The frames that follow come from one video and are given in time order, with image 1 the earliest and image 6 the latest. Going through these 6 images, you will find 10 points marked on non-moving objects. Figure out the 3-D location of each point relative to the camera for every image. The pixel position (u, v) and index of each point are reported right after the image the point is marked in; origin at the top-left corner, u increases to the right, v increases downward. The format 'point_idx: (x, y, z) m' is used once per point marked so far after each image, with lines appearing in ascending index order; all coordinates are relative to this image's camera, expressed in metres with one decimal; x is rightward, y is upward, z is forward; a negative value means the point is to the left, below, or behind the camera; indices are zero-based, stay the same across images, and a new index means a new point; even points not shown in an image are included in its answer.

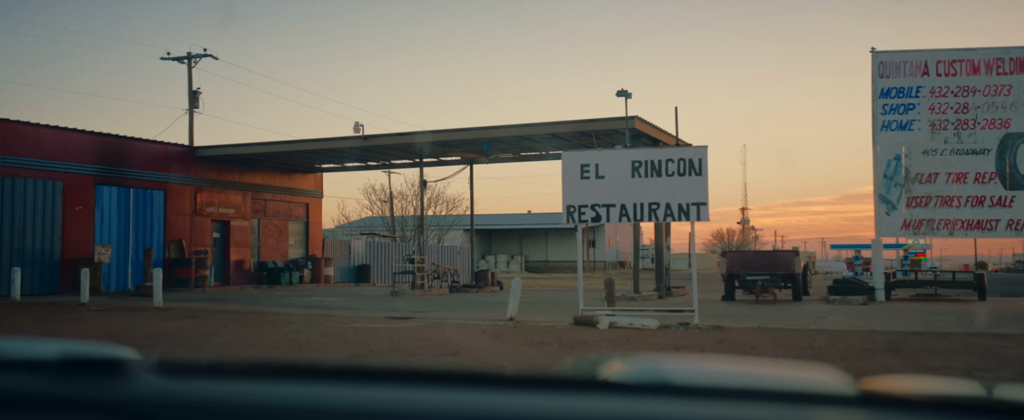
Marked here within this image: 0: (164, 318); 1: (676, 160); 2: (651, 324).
0: (-6.7, -2.1, +18.2) m
1: (+3.4, +1.0, +19.9) m
2: (+2.8, -2.3, +19.0) m
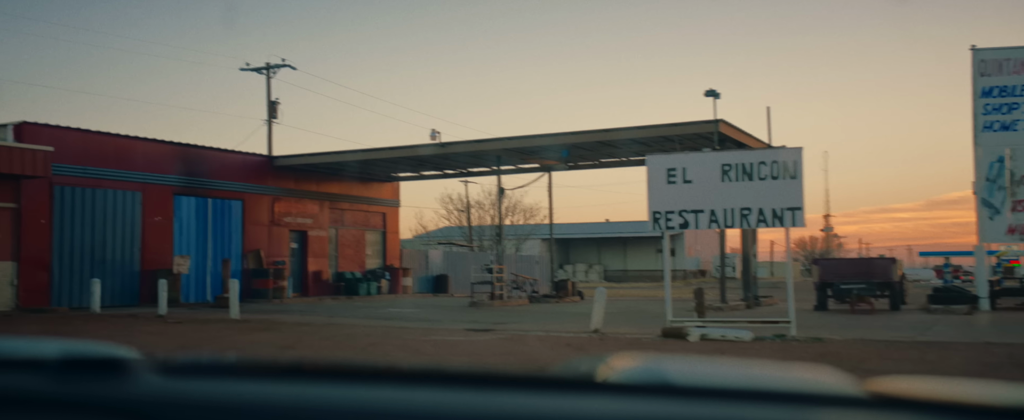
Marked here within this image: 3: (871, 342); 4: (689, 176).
0: (-5.1, -2.3, +17.8) m
1: (+5.1, +0.9, +18.7) m
2: (+4.4, -2.4, +17.8) m
3: (+7.1, -2.6, +18.7) m
4: (+3.6, +0.7, +19.4) m
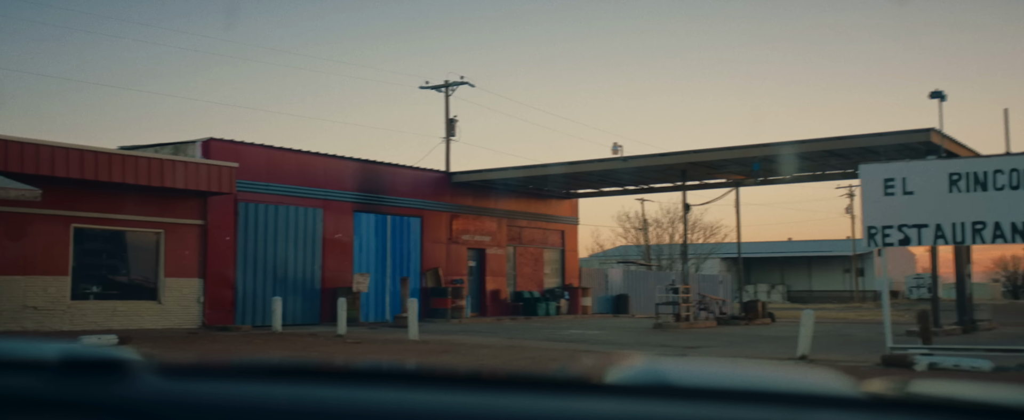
0: (-1.7, -2.6, +17.1) m
1: (+8.5, +0.7, +16.2) m
2: (+7.7, -2.5, +15.3) m
3: (+10.5, -2.8, +15.7) m
4: (+7.2, +0.5, +17.1) m
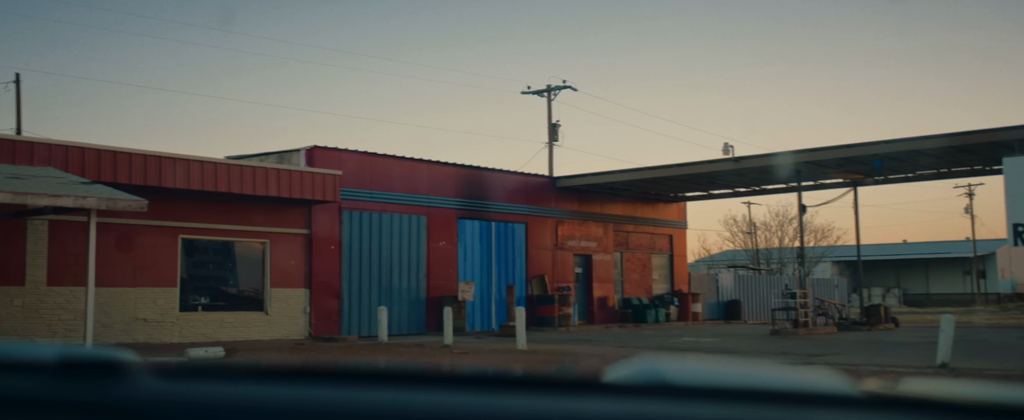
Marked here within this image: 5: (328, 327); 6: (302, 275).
0: (+0.3, -2.6, +16.5) m
1: (+10.2, +0.9, +14.5) m
2: (+9.4, -2.4, +13.7) m
3: (+12.2, -2.6, +13.8) m
4: (+9.1, +0.6, +15.6) m
5: (-3.8, -2.5, +19.9) m
6: (-4.3, -1.3, +19.5) m
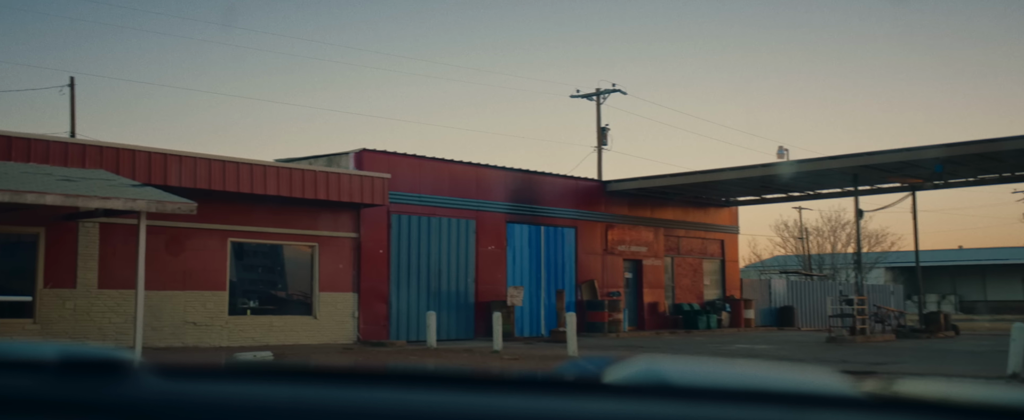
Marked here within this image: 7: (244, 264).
0: (+1.1, -2.7, +16.1) m
1: (+11.0, +0.8, +13.7) m
2: (+10.1, -2.5, +13.0) m
3: (+12.9, -2.6, +12.9) m
4: (+9.9, +0.5, +14.8) m
5: (-2.8, -2.5, +19.7) m
6: (-3.3, -1.4, +19.4) m
7: (-5.0, -1.0, +17.7) m
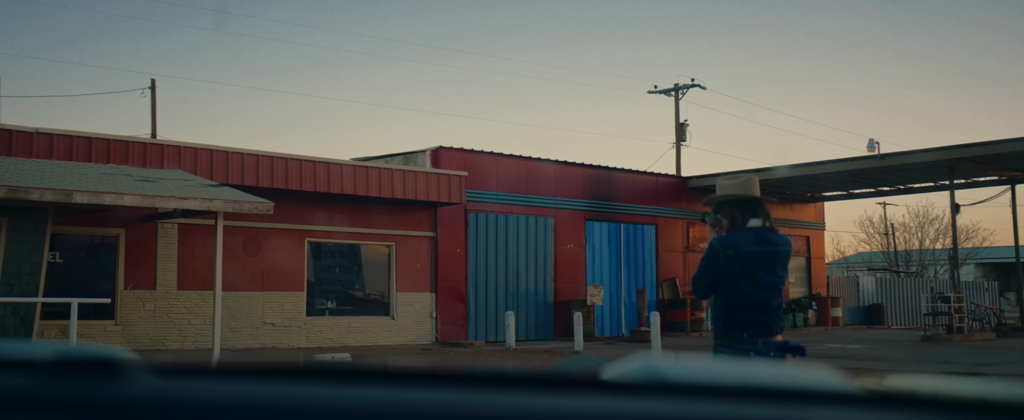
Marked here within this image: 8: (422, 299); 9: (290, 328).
0: (+2.5, -2.6, +15.6) m
1: (+12.0, +1.0, +12.4) m
2: (+11.2, -2.2, +11.7) m
3: (+14.0, -2.4, +11.4) m
4: (+11.0, +0.7, +13.6) m
5: (-1.2, -2.5, +19.5) m
6: (-1.7, -1.4, +19.2) m
7: (-3.5, -1.0, +17.6) m
8: (-1.8, -1.8, +19.0) m
9: (-3.9, -2.1, +16.8) m
